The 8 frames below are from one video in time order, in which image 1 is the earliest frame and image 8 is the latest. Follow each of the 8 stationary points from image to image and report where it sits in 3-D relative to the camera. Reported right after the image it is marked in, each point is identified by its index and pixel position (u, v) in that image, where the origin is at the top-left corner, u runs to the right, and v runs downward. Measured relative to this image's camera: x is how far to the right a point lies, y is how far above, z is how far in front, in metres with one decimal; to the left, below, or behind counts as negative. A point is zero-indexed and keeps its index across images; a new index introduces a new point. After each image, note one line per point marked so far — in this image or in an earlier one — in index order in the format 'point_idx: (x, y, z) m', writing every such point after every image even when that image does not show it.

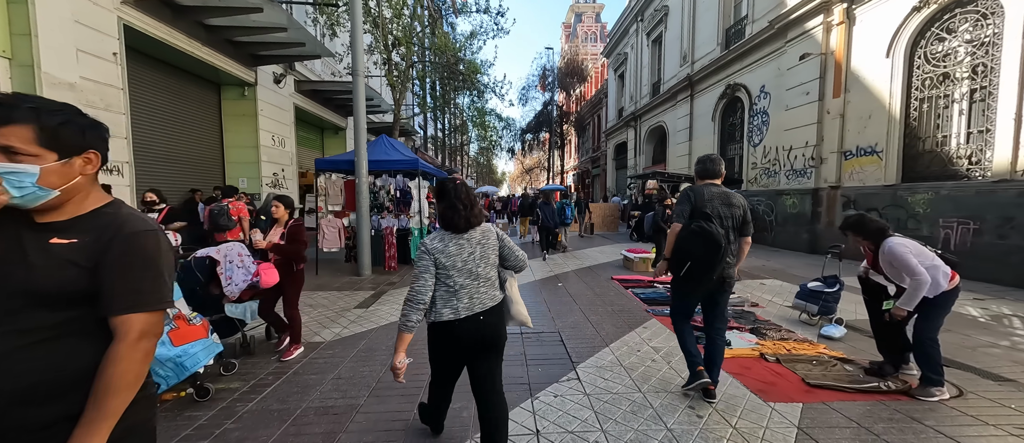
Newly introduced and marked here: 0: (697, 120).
0: (+7.6, +4.2, +14.8) m
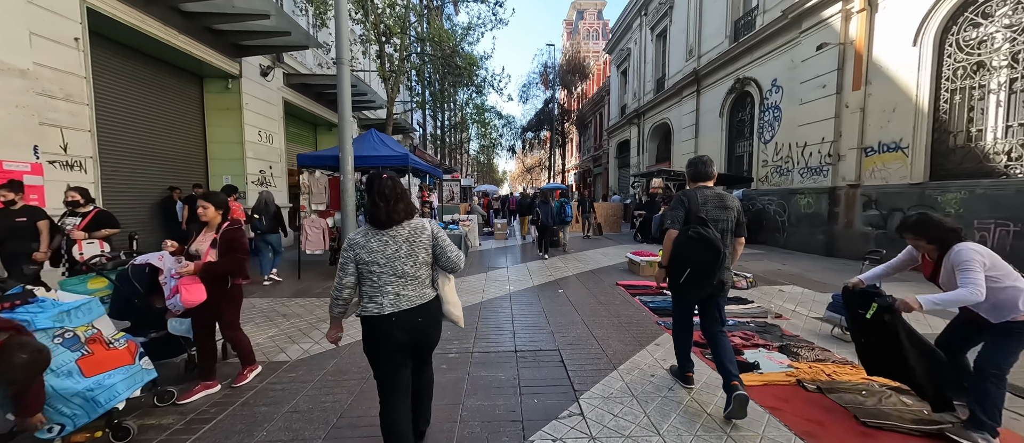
0: (+7.6, +4.2, +14.2) m
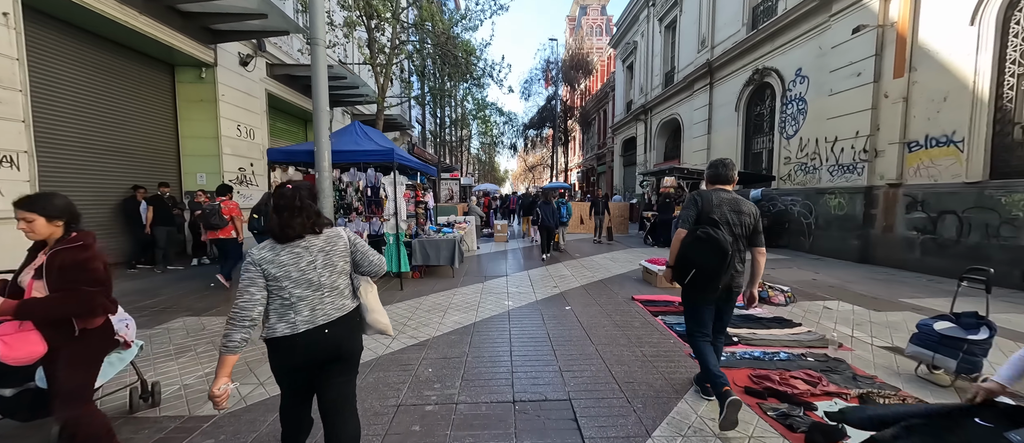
0: (+7.7, +4.1, +13.4) m
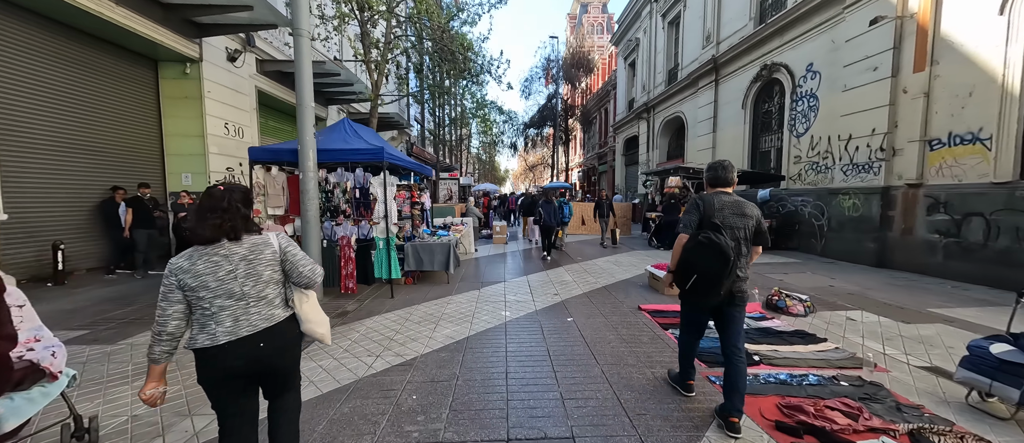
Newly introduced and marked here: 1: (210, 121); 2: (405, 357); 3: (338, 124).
0: (+7.6, +4.1, +13.0) m
1: (-7.1, +2.4, +8.4) m
2: (-1.0, -1.3, +3.5) m
3: (-3.1, +1.7, +6.3) m
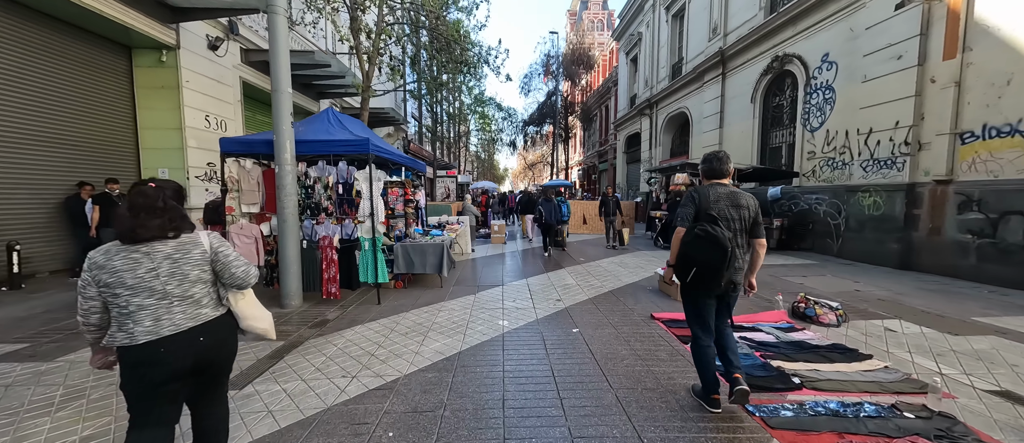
0: (+7.6, +4.1, +12.5) m
1: (-7.1, +2.4, +7.9) m
2: (-1.1, -1.3, +3.0) m
3: (-3.1, +1.7, +5.8) m
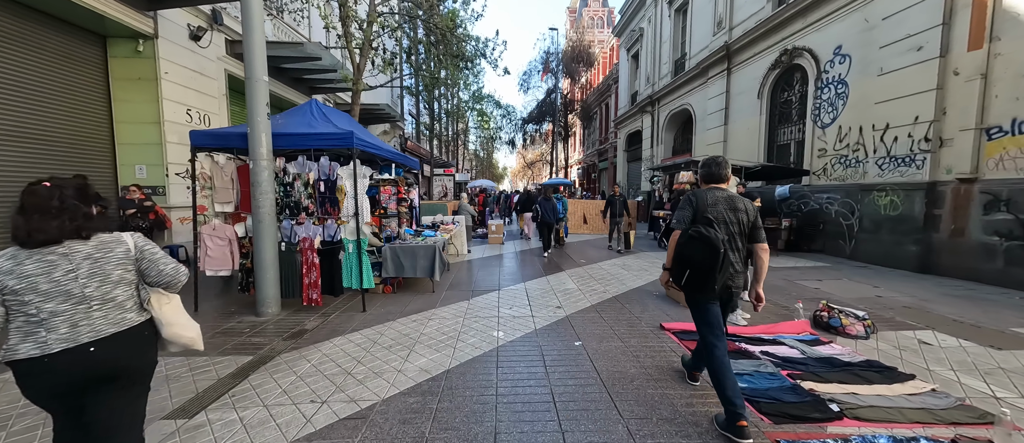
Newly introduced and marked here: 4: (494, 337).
0: (+7.5, +4.1, +12.1) m
1: (-7.2, +2.4, +7.5) m
2: (-1.1, -1.3, +2.6) m
3: (-3.1, +1.7, +5.4) m
4: (-0.2, -1.2, +3.8) m
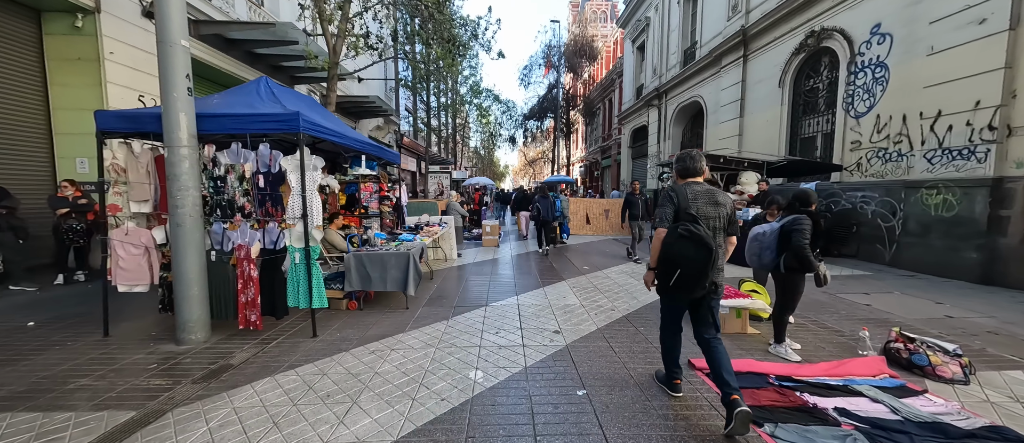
0: (+7.4, +4.1, +11.1) m
1: (-7.3, +2.4, +6.6) m
2: (-1.3, -1.4, +1.7) m
3: (-3.3, +1.7, +4.5) m
4: (-0.3, -1.3, +2.9) m
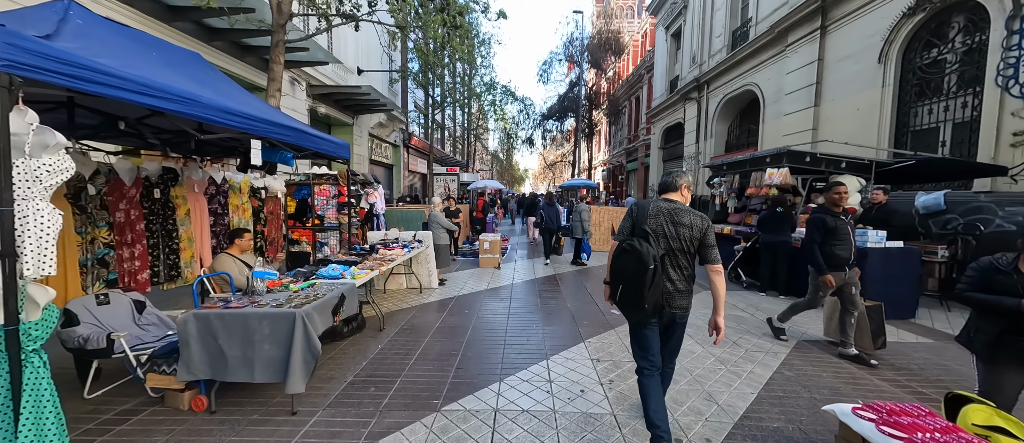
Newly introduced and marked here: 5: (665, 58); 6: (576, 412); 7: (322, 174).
0: (+7.7, +3.6, +8.5) m
1: (-7.3, +2.2, +4.9) m
2: (-1.6, -1.6, -0.4) m
3: (-3.4, +1.5, +2.5) m
4: (-0.6, -1.5, +0.7) m
5: (+8.0, +8.5, +18.6) m
6: (+0.5, -1.4, +2.7) m
7: (-3.3, +0.8, +6.1) m
